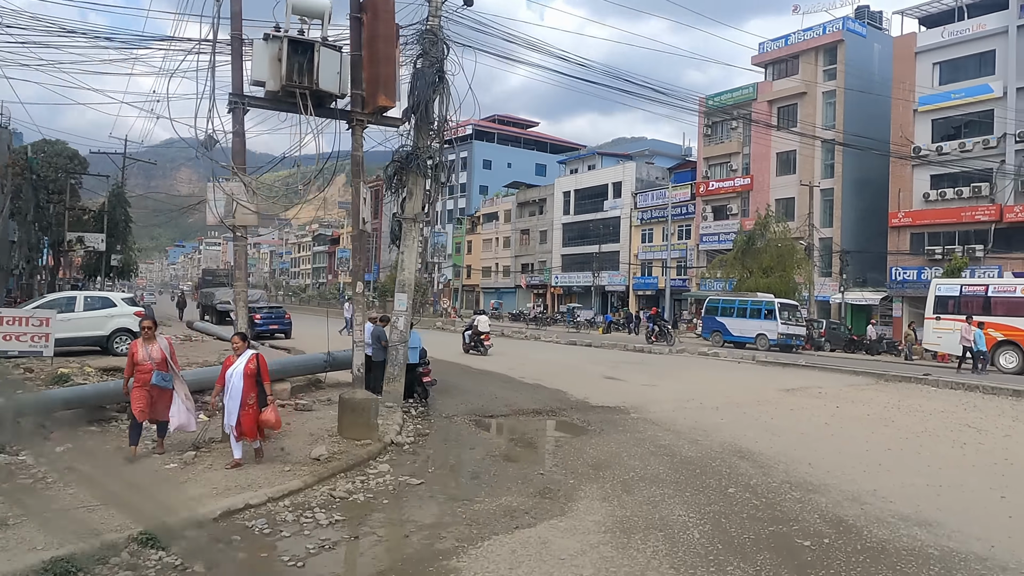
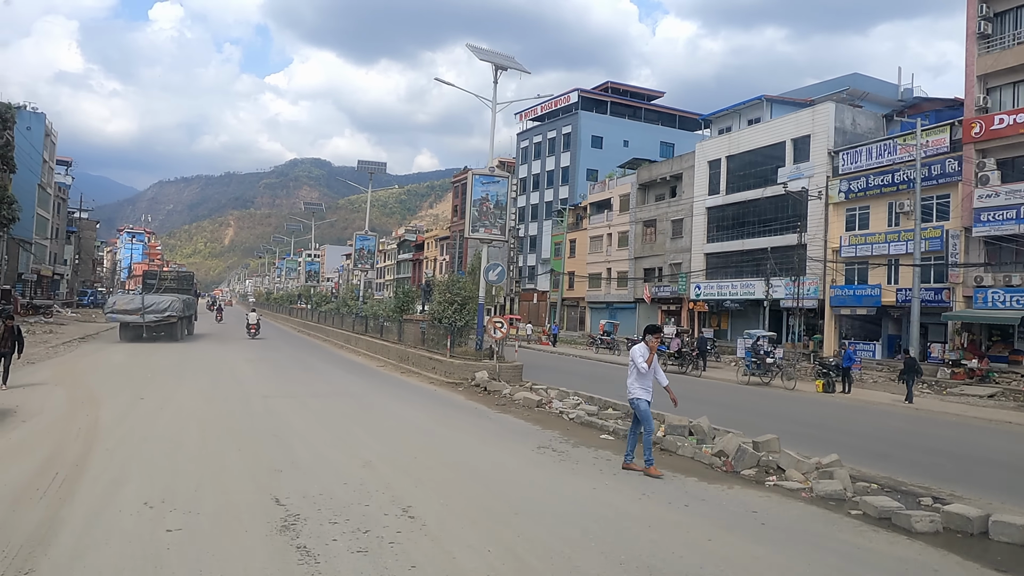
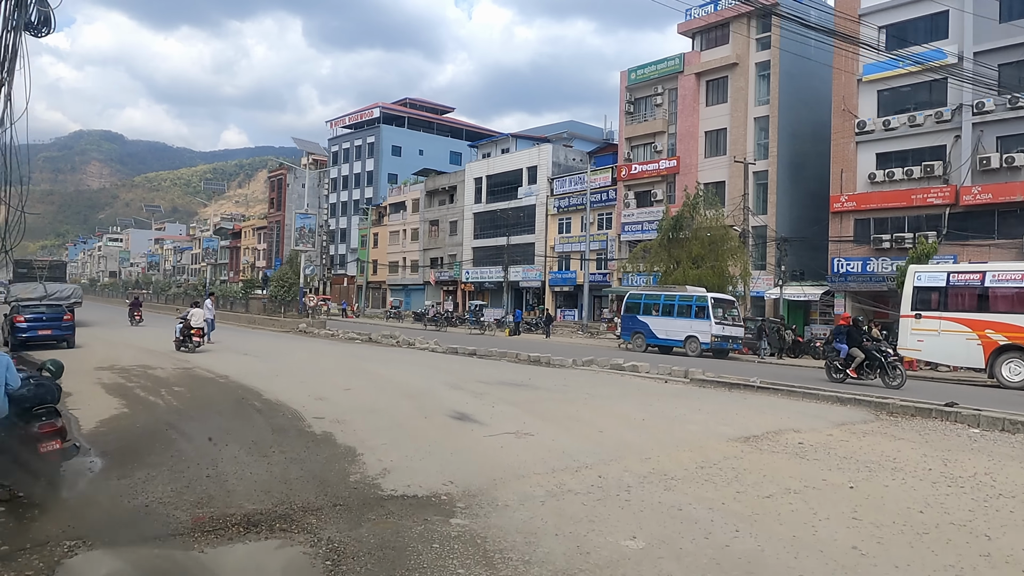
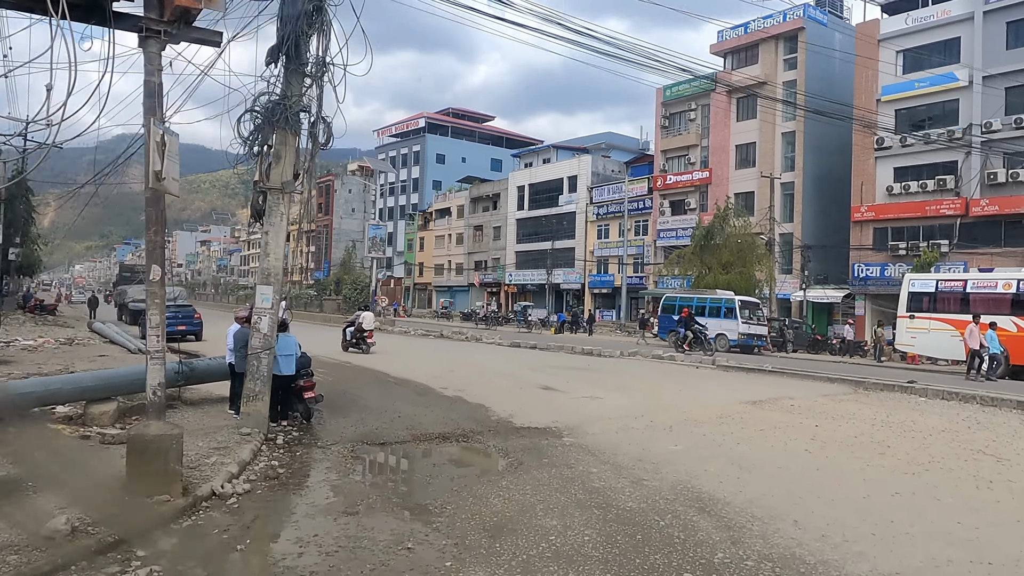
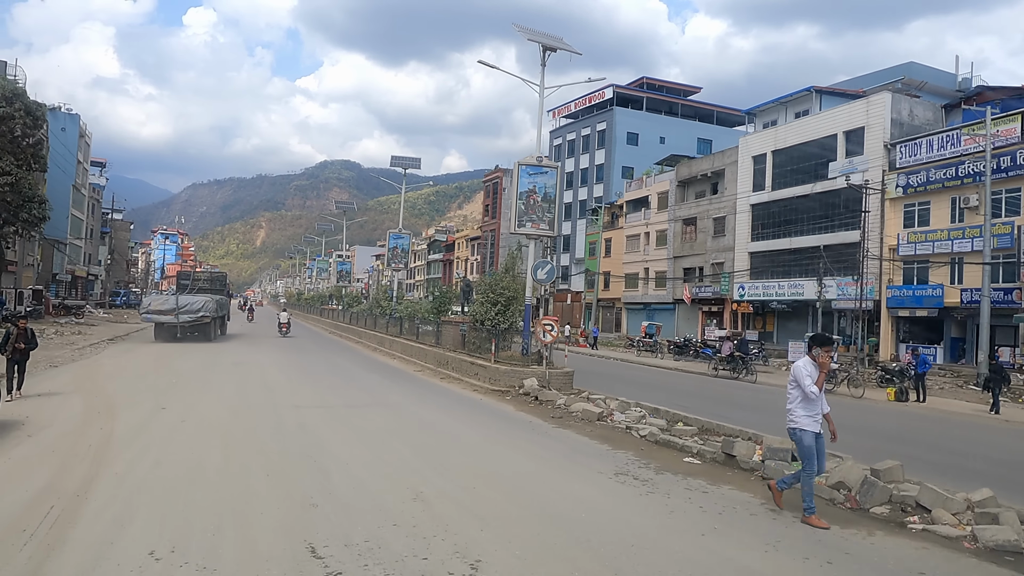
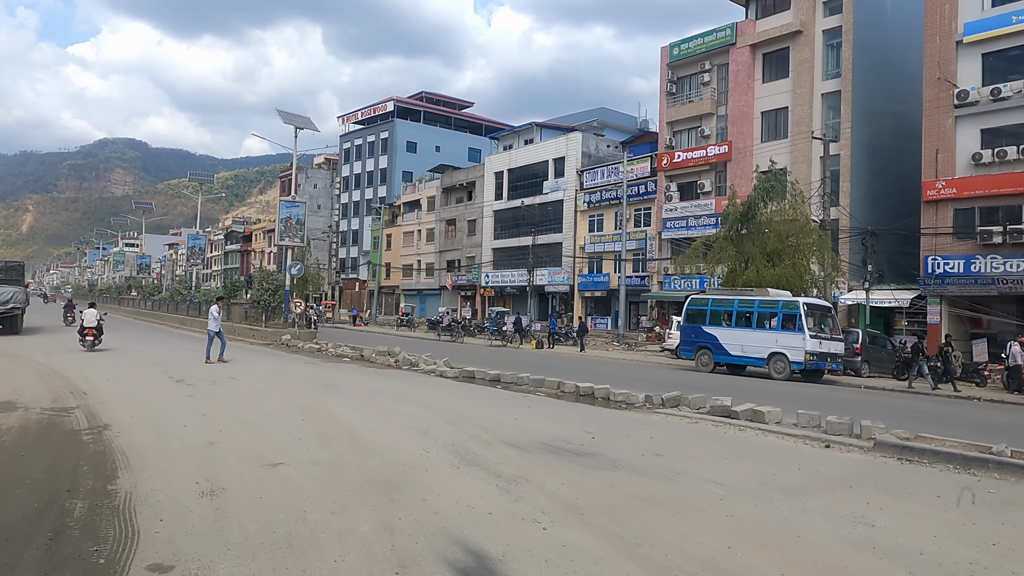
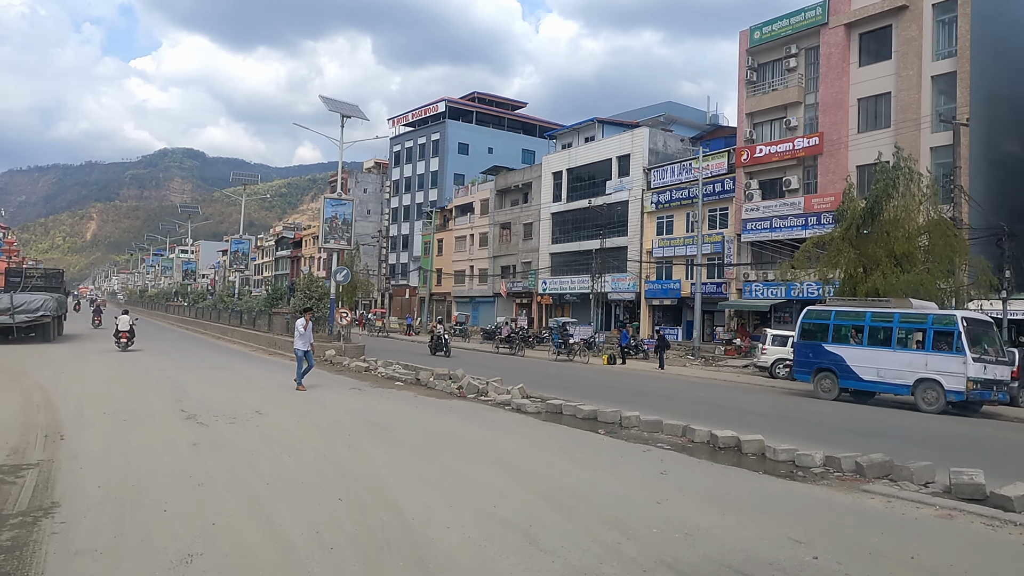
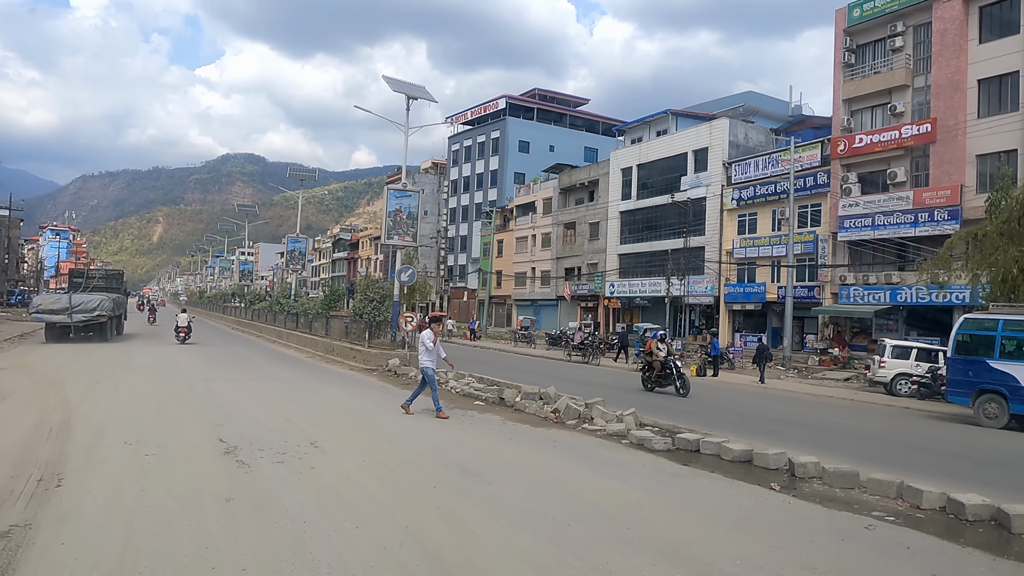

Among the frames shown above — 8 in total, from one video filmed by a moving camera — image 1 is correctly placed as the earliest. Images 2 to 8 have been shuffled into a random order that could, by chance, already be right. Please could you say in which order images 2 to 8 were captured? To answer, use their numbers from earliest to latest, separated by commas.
4, 3, 6, 7, 8, 2, 5
